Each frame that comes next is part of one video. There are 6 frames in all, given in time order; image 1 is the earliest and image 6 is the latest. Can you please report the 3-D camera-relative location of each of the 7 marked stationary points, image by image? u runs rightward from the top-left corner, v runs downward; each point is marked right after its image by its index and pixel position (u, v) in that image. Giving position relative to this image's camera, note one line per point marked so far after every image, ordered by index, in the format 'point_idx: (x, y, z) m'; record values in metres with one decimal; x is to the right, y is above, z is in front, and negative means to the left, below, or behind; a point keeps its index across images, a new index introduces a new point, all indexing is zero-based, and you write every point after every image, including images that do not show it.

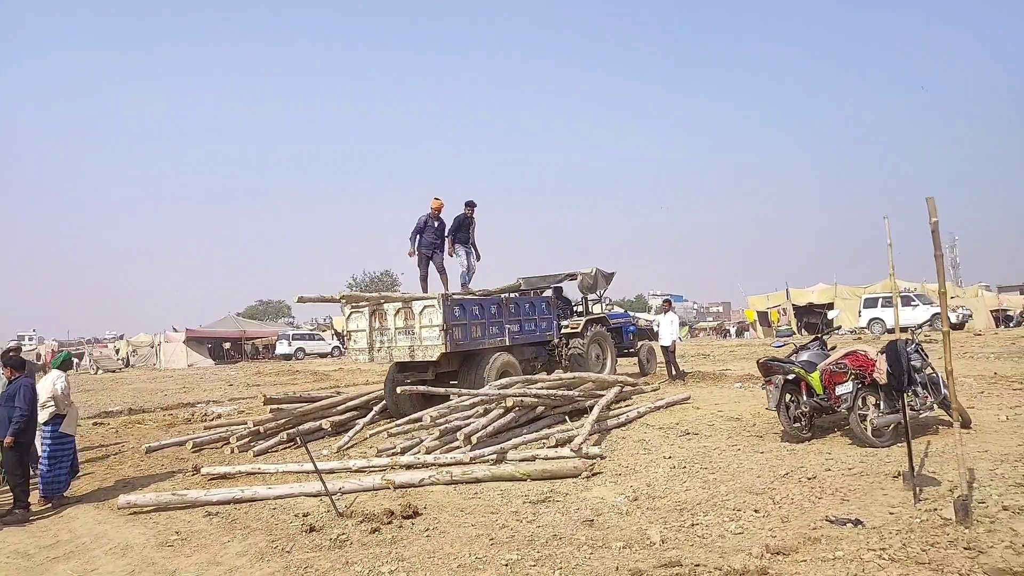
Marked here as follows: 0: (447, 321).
0: (-0.9, -0.4, +9.5) m
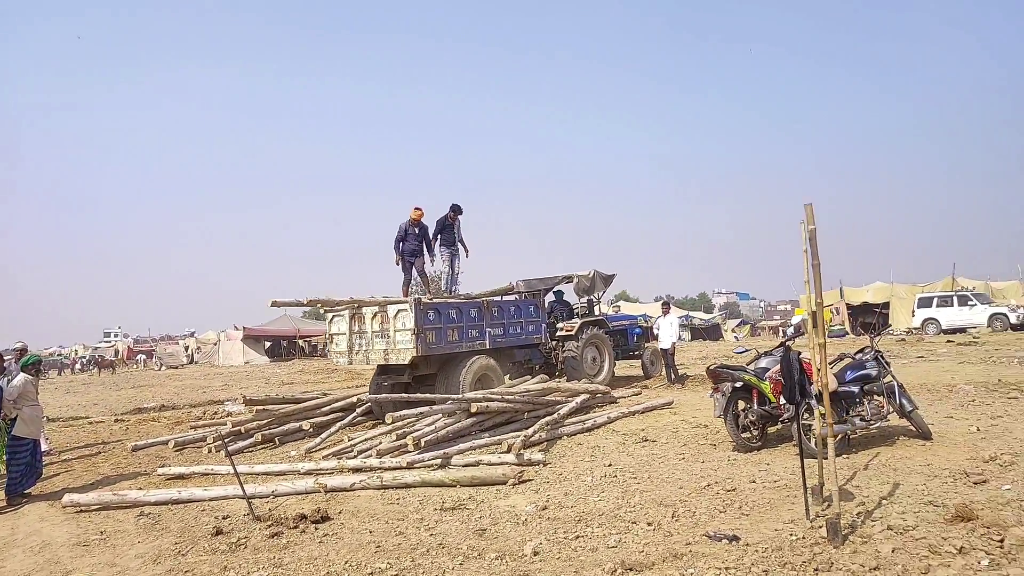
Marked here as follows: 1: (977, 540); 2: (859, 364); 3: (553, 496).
0: (-1.3, -0.5, +9.5) m
1: (+2.5, -1.4, +3.8) m
2: (+3.3, -0.7, +6.6) m
3: (+0.3, -1.7, +5.9) m
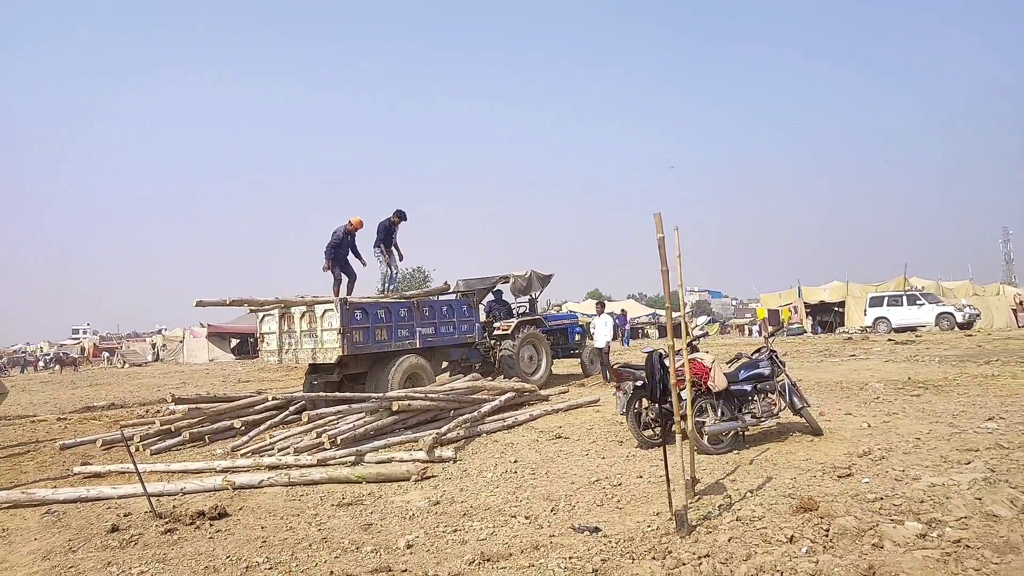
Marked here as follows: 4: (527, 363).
0: (-2.3, -0.5, +9.7) m
1: (+1.7, -1.4, +4.0) m
2: (+2.3, -0.7, +6.9) m
3: (-0.5, -1.8, +6.1) m
4: (+0.3, -1.4, +12.8) m
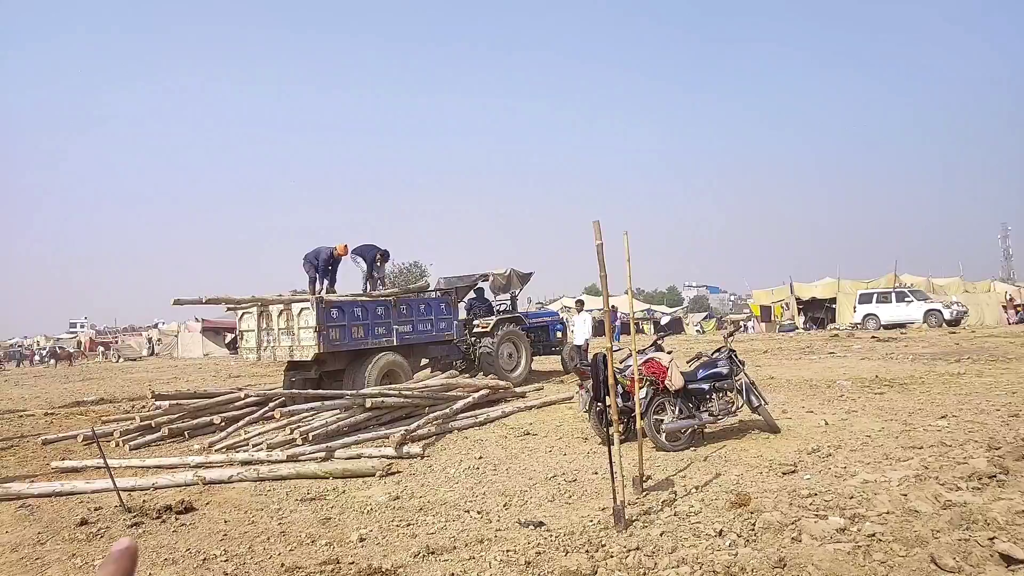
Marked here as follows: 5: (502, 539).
0: (-2.7, -0.5, +9.8) m
1: (+1.3, -1.4, +4.2) m
2: (+2.0, -0.7, +7.0) m
3: (-0.9, -1.8, +6.3) m
4: (-0.1, -1.3, +13.0) m
5: (-0.1, -1.6, +4.5) m
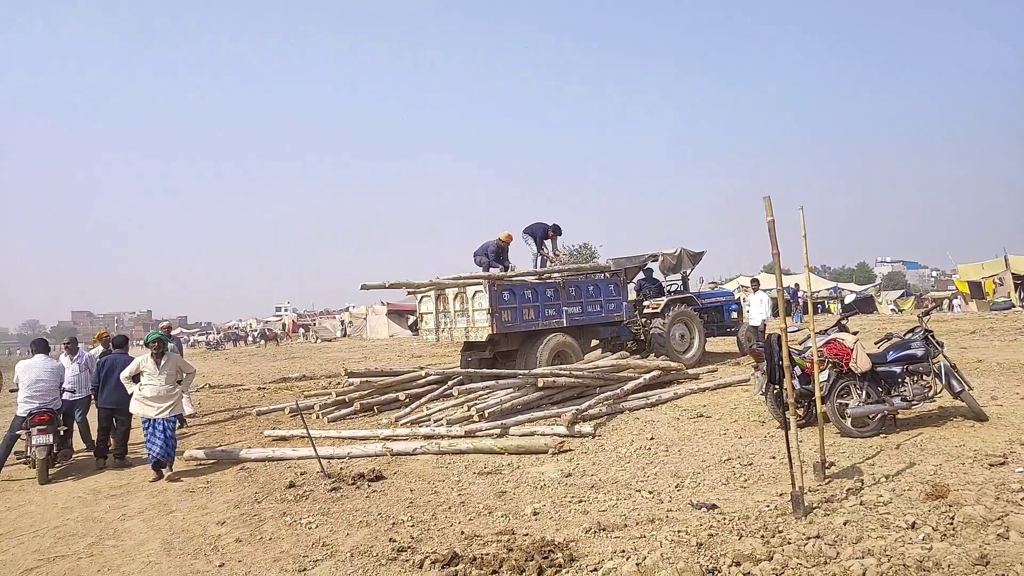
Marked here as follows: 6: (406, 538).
0: (-0.3, -0.2, +10.2) m
1: (+2.3, -1.3, +3.9) m
2: (+3.6, -0.5, +6.4) m
3: (+0.6, -1.6, +6.4) m
4: (+3.0, -1.0, +12.7) m
5: (+1.0, -1.5, +4.5) m
6: (-0.7, -1.7, +4.8) m
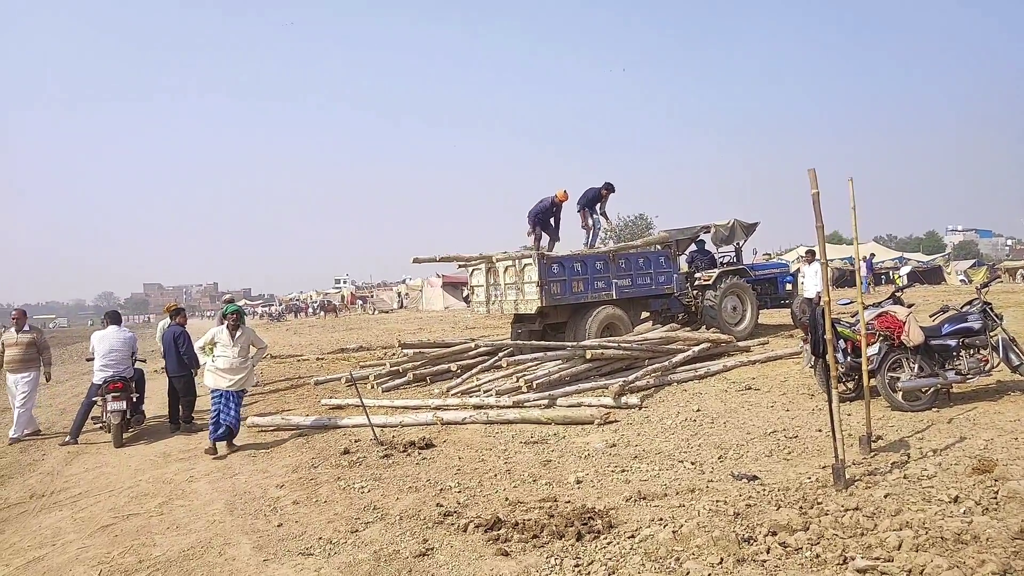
0: (+0.4, +0.2, +10.3) m
1: (+2.5, -1.1, +3.8) m
2: (+4.0, -0.3, +6.2) m
3: (+1.1, -1.4, +6.5) m
4: (+3.9, -0.4, +12.6) m
5: (+1.3, -1.3, +4.6) m
6: (-0.4, -1.5, +5.0) m
